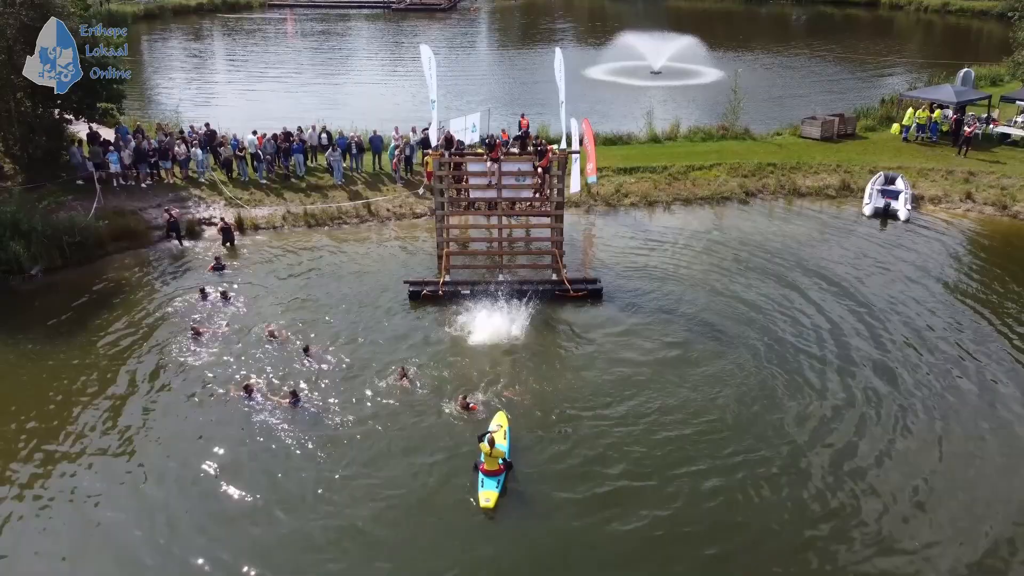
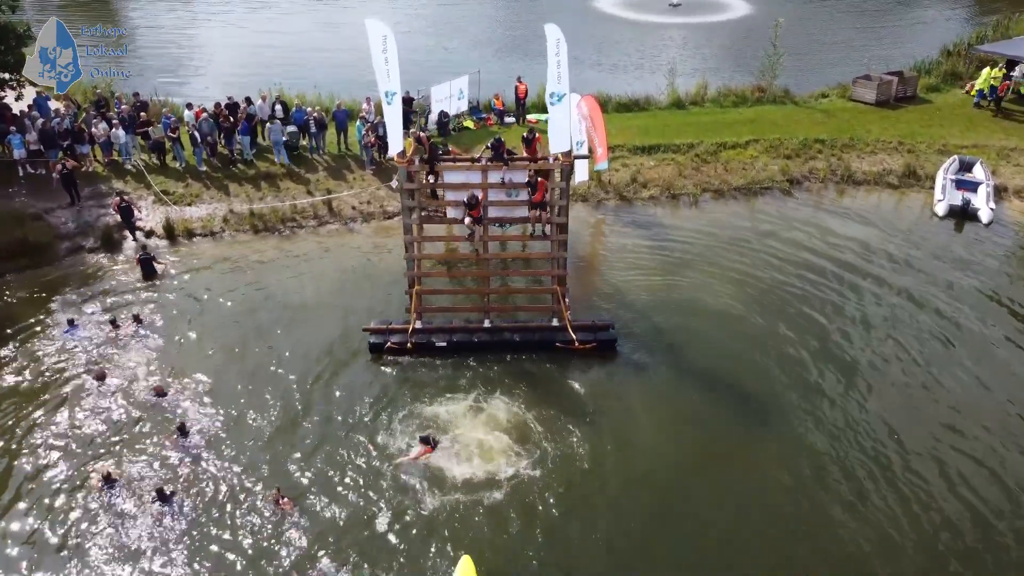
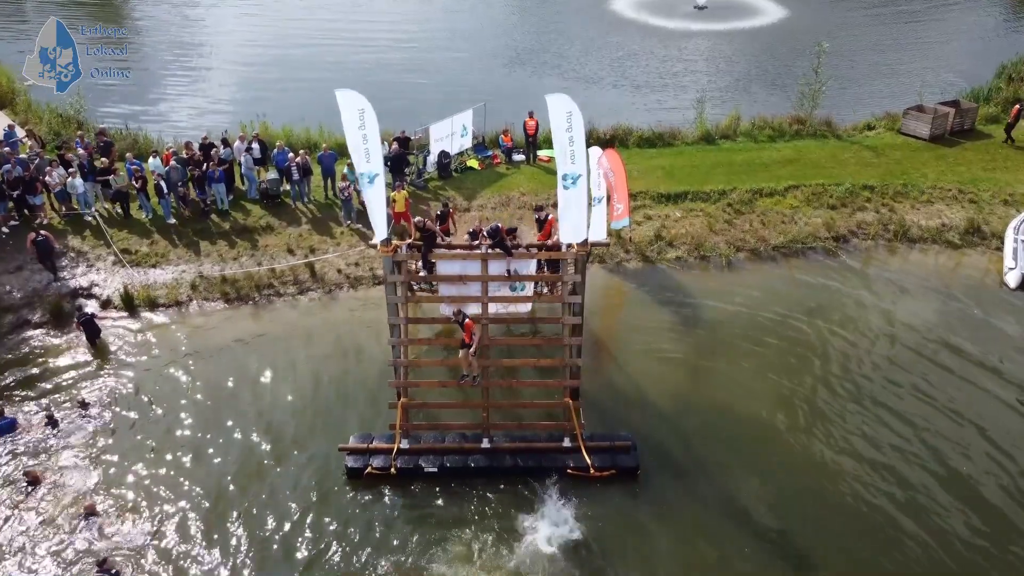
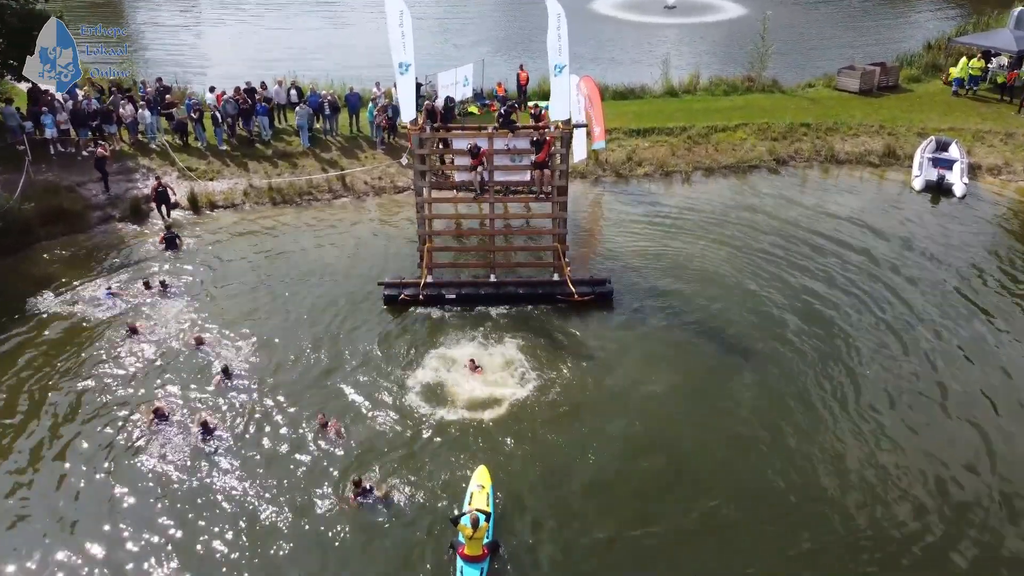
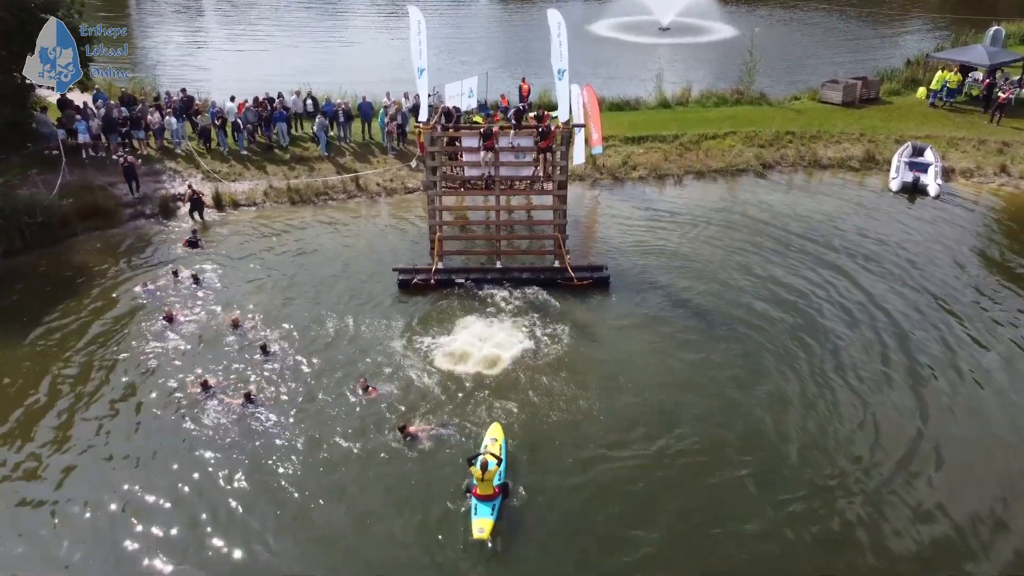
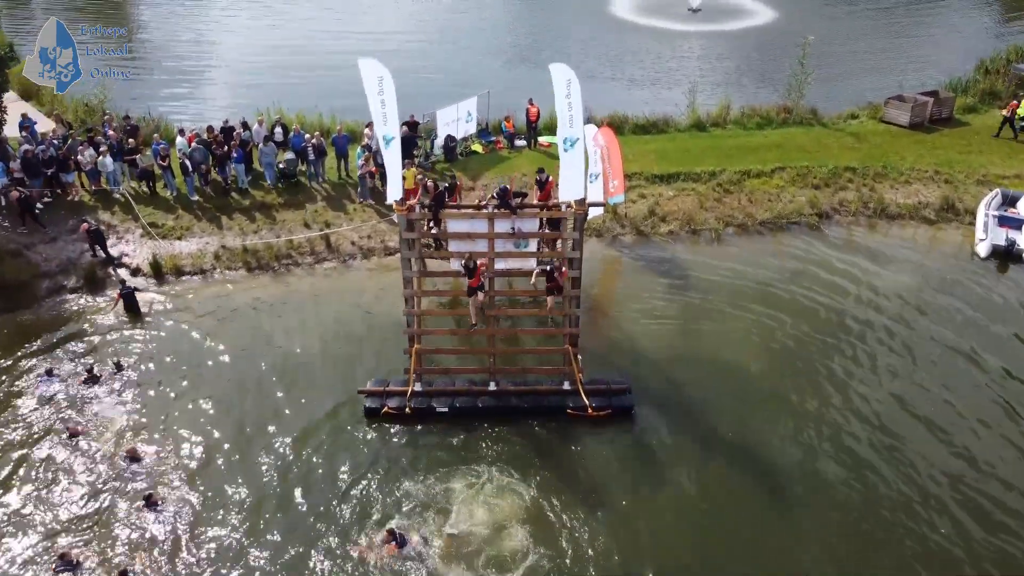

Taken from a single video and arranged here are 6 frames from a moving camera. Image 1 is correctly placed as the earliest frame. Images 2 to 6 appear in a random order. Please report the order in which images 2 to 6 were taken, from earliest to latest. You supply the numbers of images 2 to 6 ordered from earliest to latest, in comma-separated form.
5, 4, 2, 6, 3
